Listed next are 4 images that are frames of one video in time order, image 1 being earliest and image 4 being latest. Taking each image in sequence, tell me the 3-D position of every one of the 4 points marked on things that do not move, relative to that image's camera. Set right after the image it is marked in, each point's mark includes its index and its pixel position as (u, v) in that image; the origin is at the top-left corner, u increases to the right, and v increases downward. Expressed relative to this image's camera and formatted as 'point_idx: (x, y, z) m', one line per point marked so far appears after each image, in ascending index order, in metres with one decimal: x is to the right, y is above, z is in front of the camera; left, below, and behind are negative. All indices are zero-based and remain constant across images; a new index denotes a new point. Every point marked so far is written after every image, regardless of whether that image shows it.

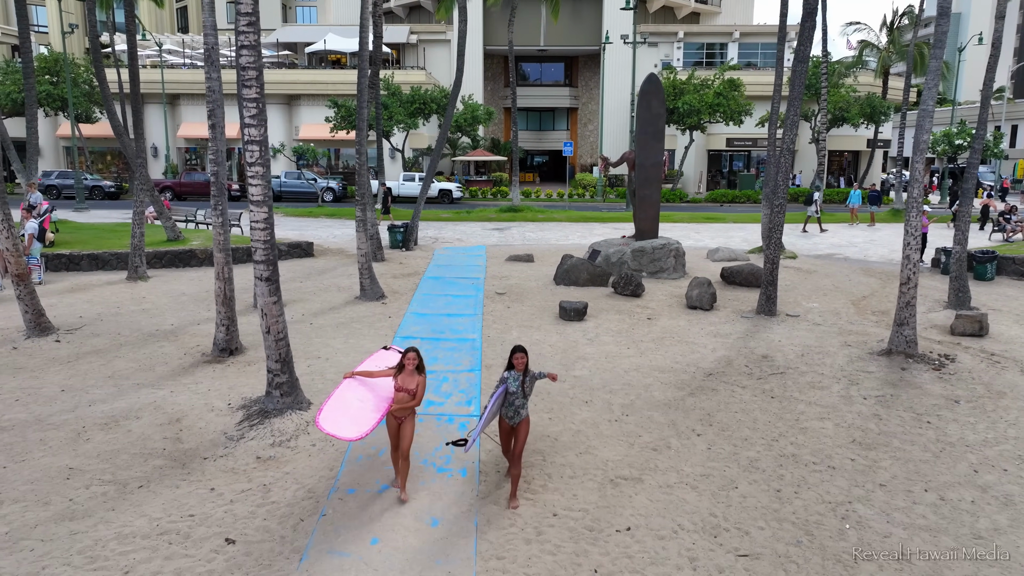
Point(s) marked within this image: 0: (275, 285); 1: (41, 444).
0: (-2.5, 0.0, +7.9) m
1: (-4.7, -1.5, +7.5) m
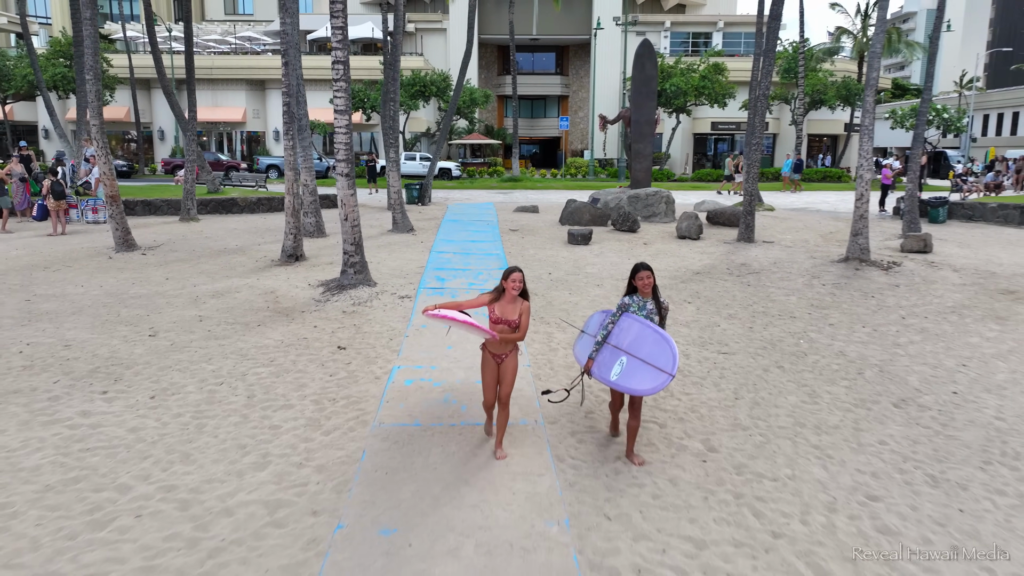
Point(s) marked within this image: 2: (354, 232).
0: (-2.1, +1.4, +9.8) m
1: (-4.3, -0.2, +9.5) m
2: (-2.1, +0.7, +10.0) m
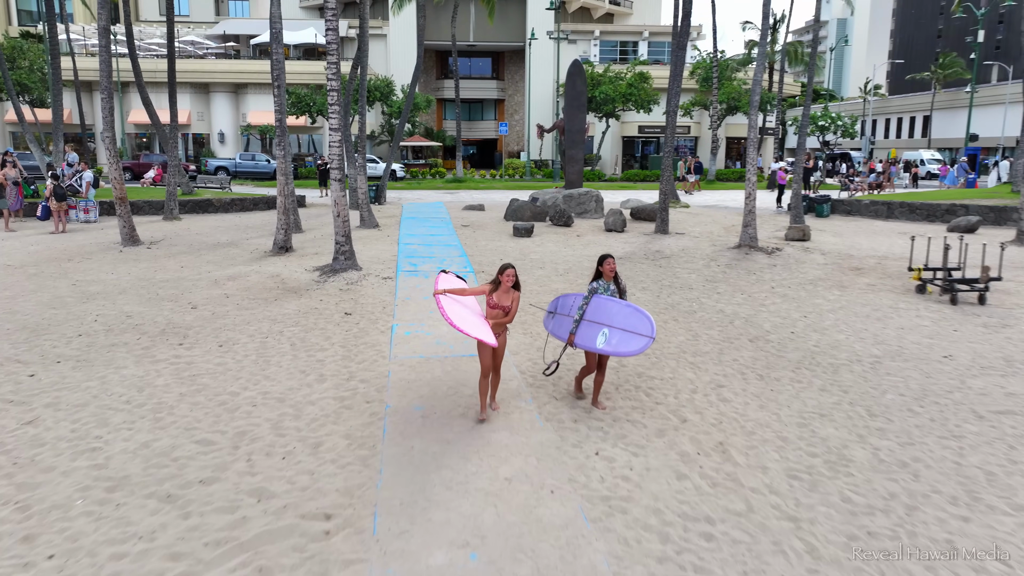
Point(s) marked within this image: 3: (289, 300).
0: (-2.7, +1.7, +12.2) m
1: (-4.9, 0.0, +11.6) m
2: (-2.7, +1.0, +12.3) m
3: (-3.2, -0.2, +11.0) m
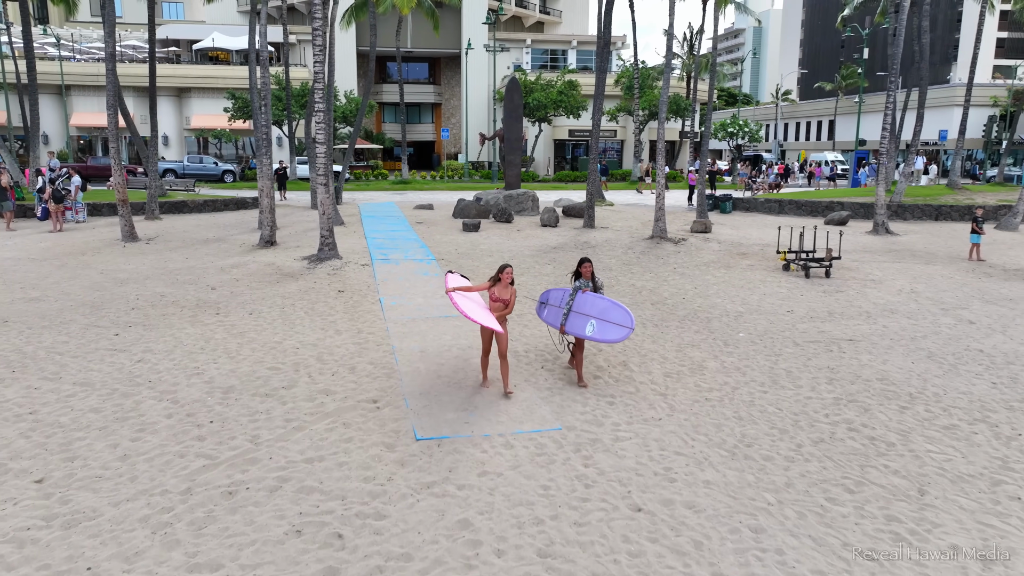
0: (-3.6, +1.9, +14.7) m
1: (-5.7, +0.3, +14.0) m
2: (-3.6, +1.3, +14.9) m
3: (-4.0, +0.1, +13.5) m
